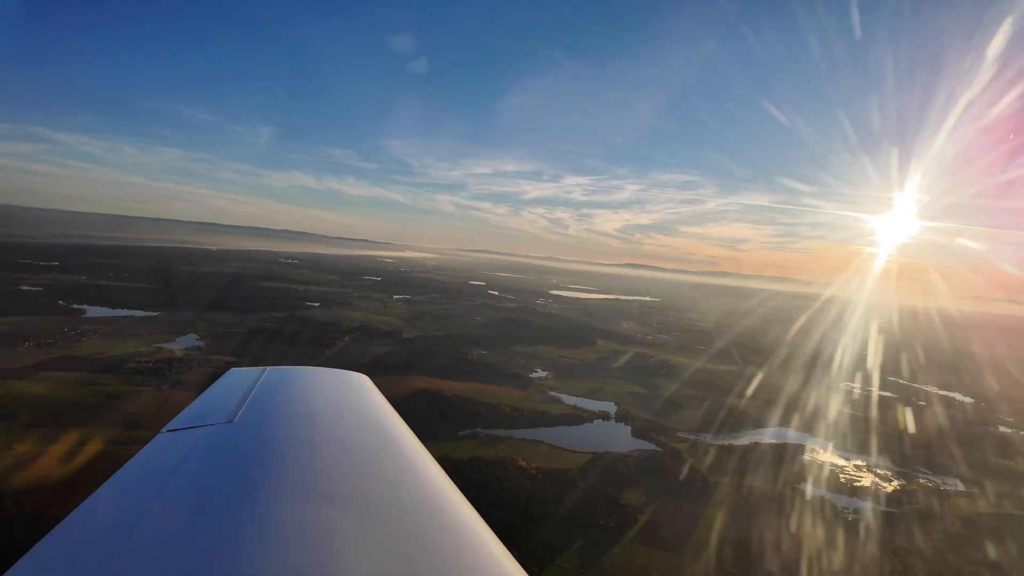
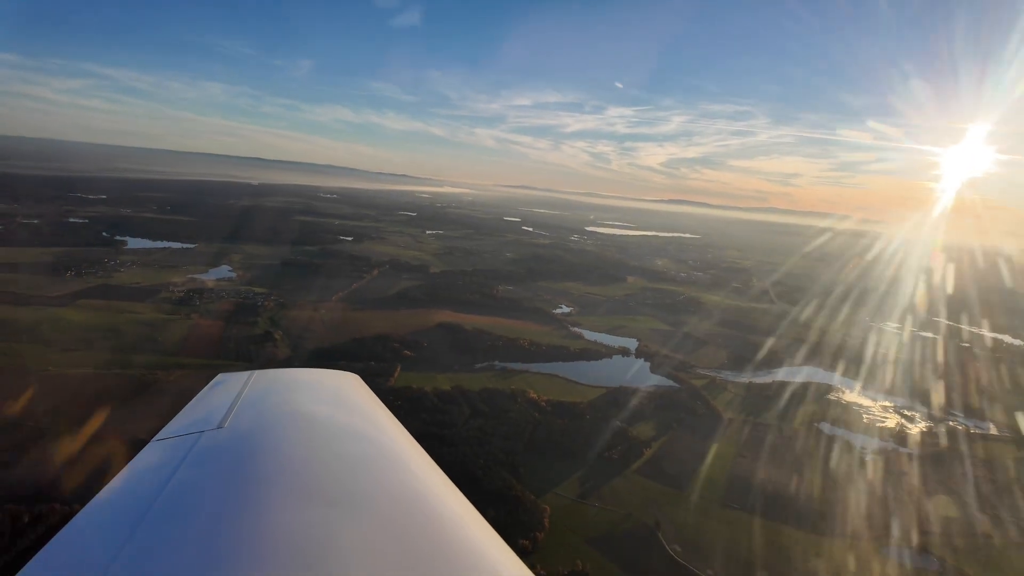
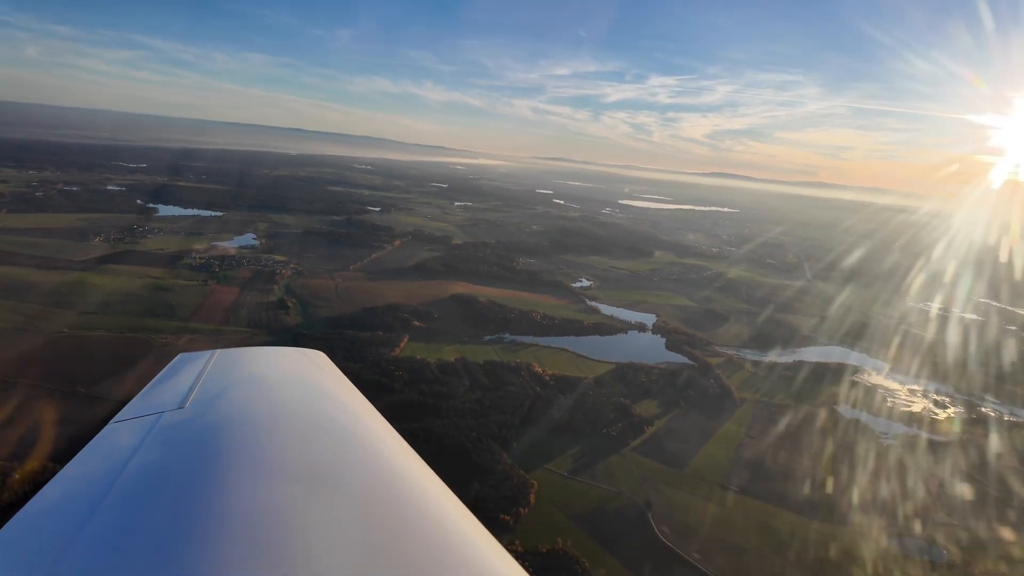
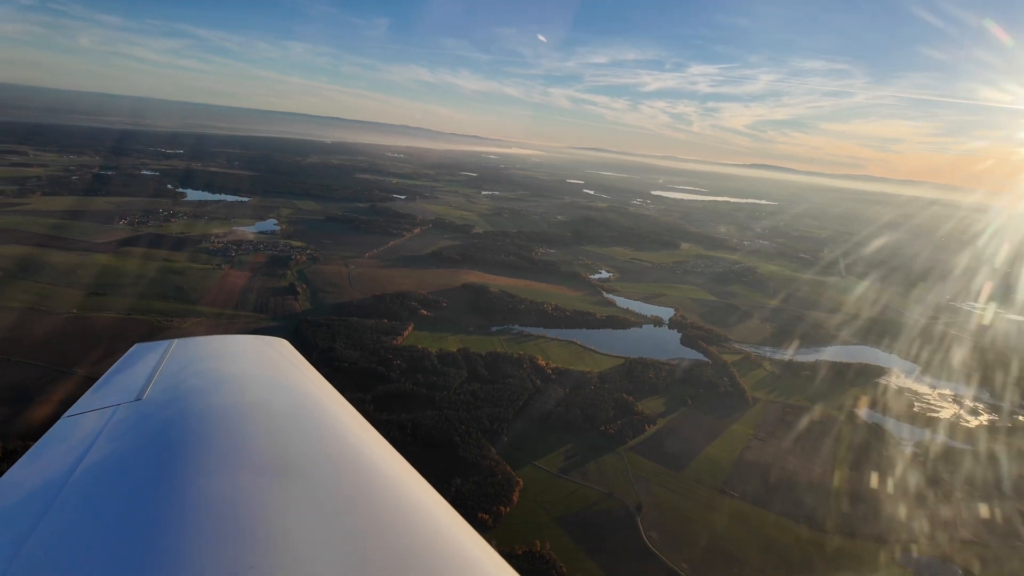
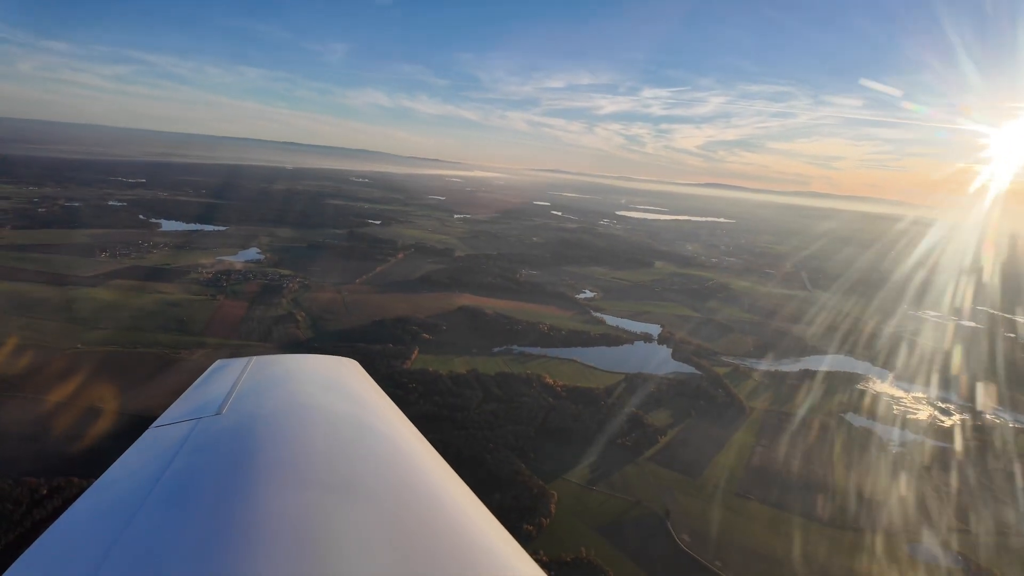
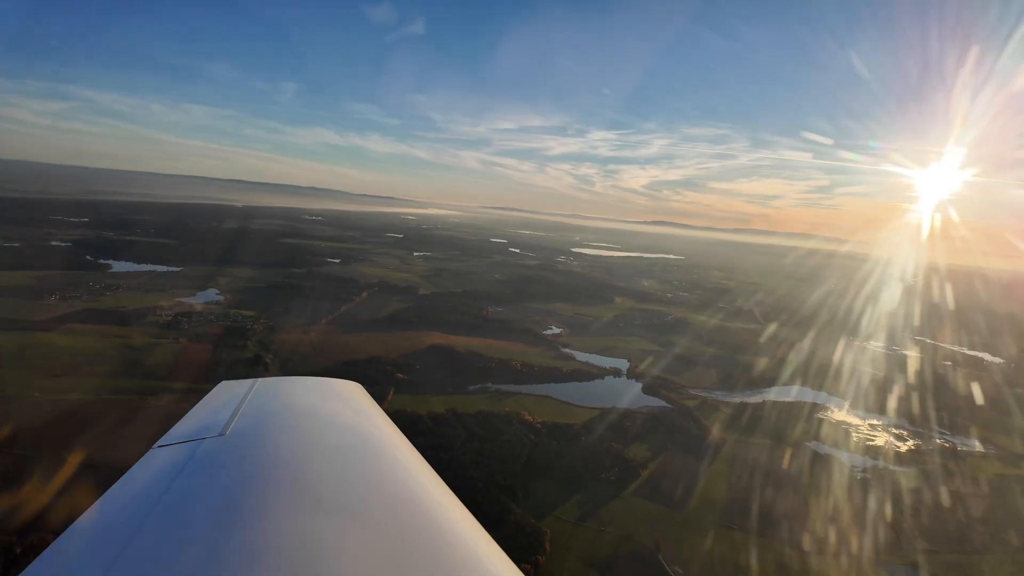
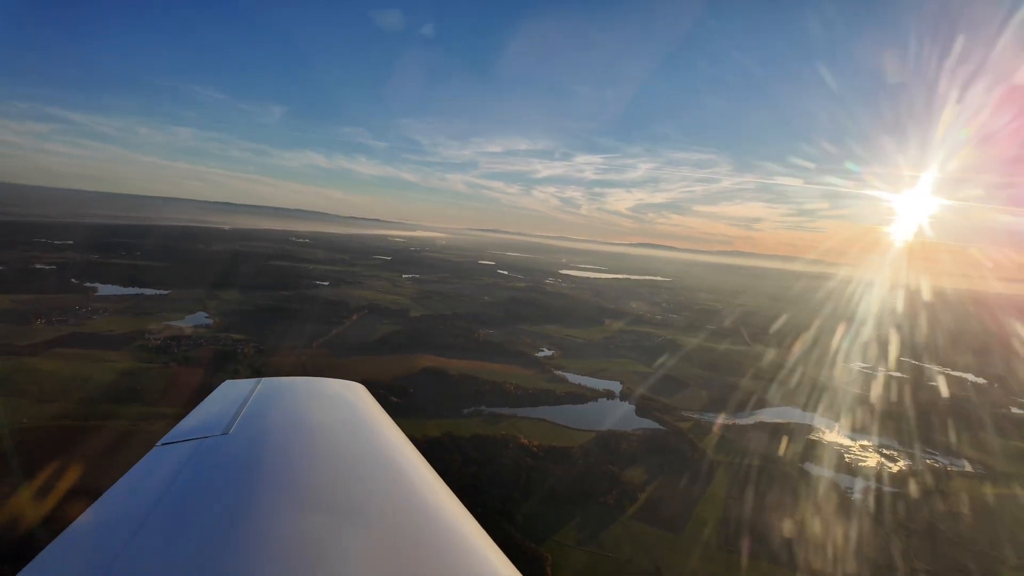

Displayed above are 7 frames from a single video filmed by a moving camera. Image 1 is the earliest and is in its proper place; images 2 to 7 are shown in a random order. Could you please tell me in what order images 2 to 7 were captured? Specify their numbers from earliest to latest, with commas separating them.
7, 6, 2, 5, 3, 4
